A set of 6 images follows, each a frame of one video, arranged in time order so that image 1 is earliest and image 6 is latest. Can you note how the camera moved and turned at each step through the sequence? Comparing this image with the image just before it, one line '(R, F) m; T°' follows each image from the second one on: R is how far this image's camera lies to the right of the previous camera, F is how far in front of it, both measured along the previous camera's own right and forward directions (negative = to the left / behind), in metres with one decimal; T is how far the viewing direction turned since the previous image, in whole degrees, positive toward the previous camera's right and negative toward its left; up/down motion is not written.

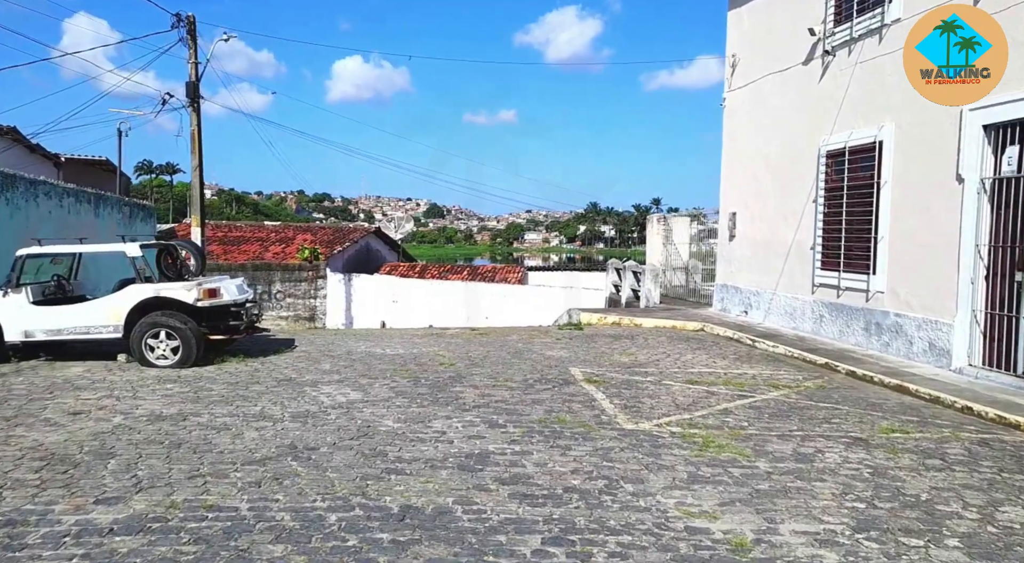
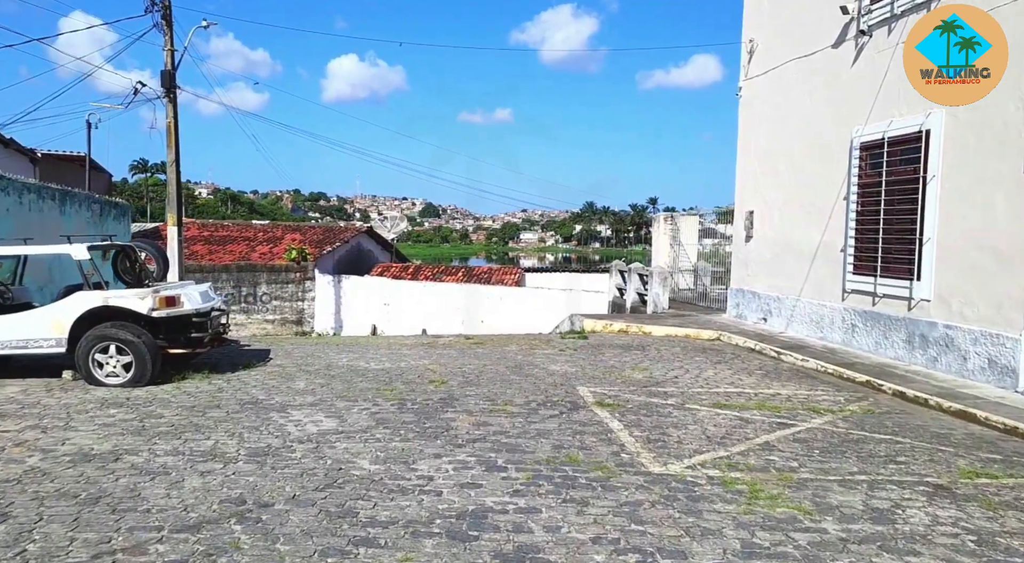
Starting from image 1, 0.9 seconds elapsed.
(0.0, +1.2) m; 0°
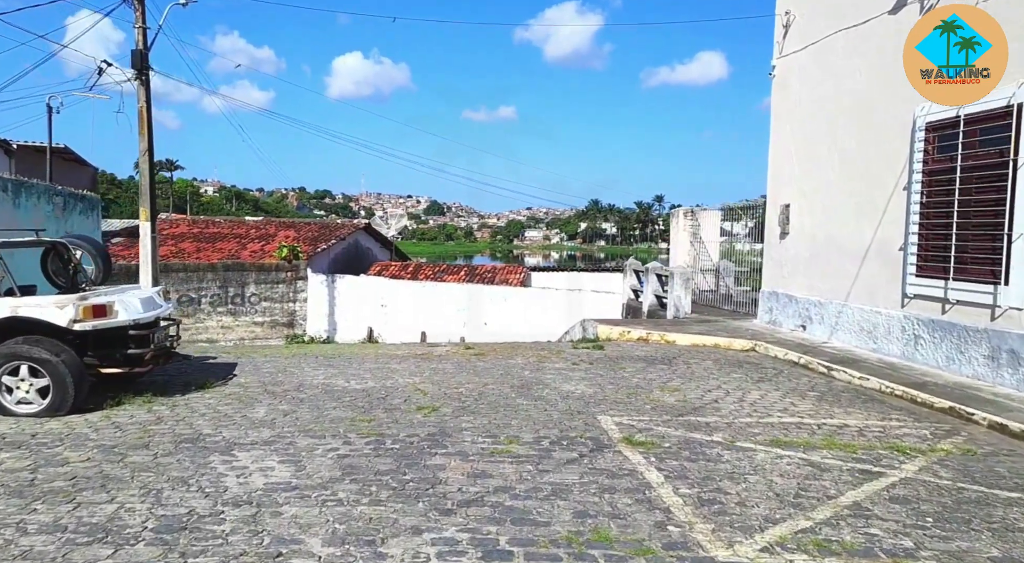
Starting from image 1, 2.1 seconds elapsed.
(0.0, +1.5) m; 0°
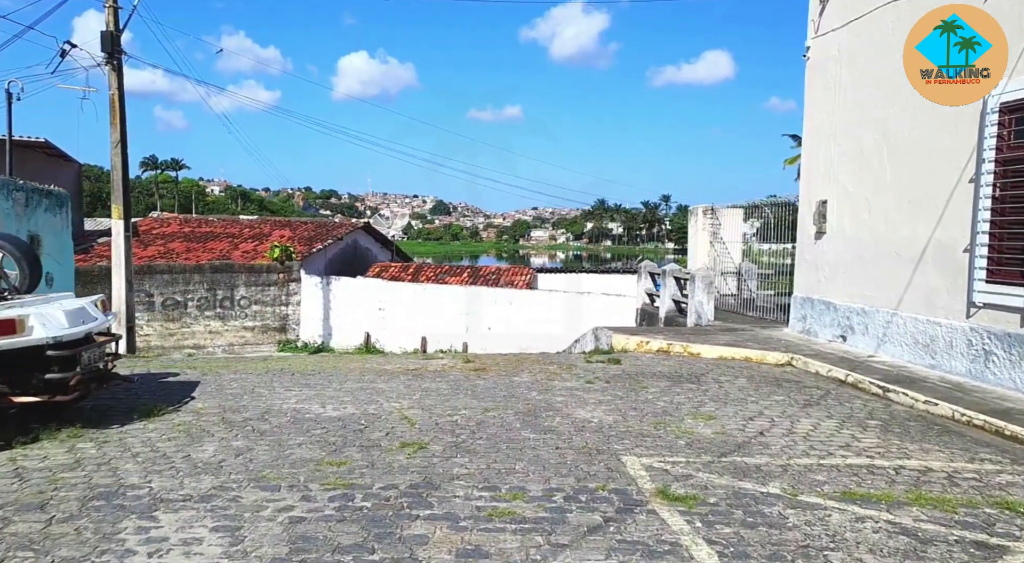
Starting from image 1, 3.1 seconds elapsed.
(0.0, +1.3) m; 0°
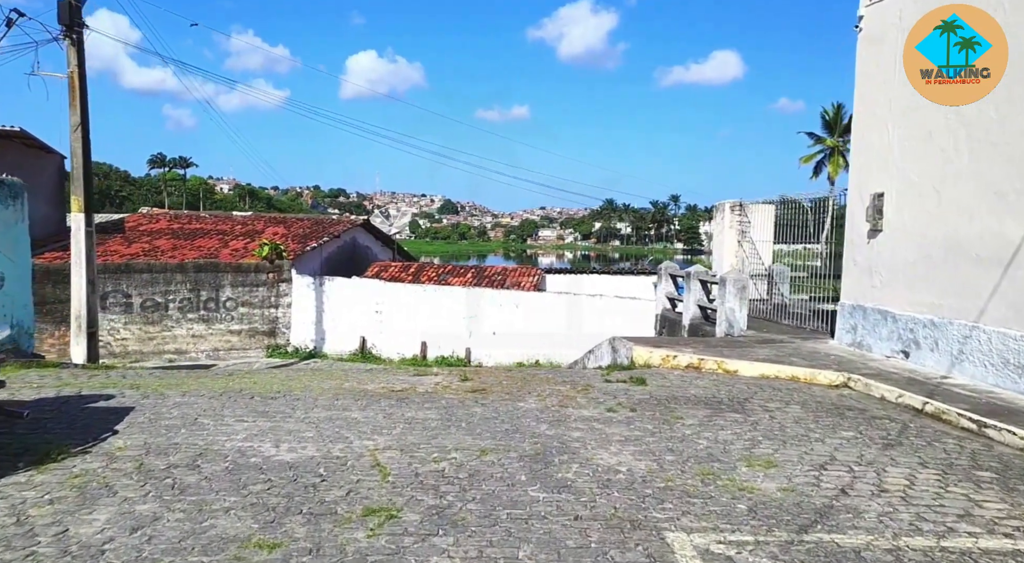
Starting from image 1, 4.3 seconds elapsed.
(0.0, +1.6) m; -1°
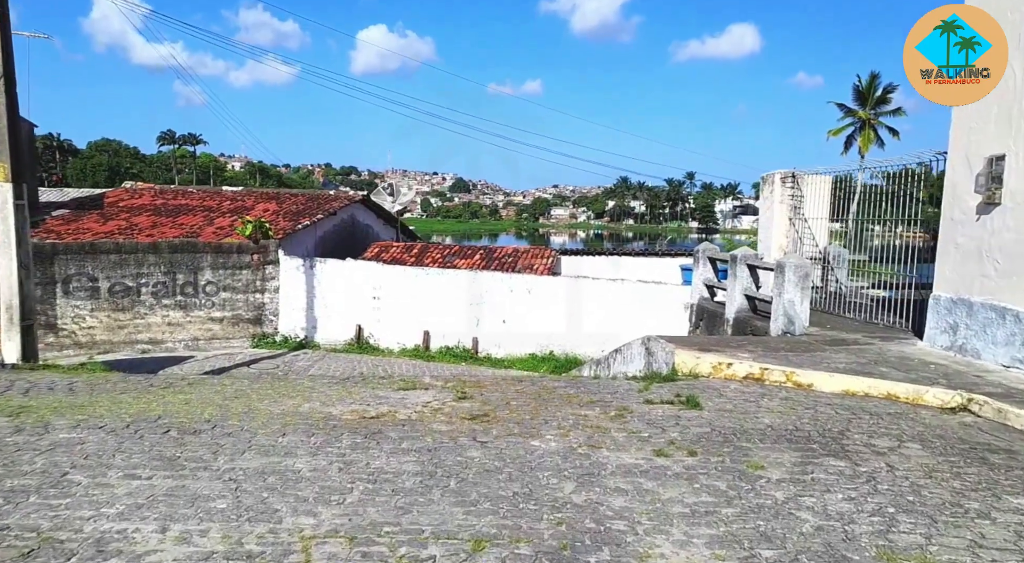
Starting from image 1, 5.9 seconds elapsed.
(0.0, +2.1) m; -1°
